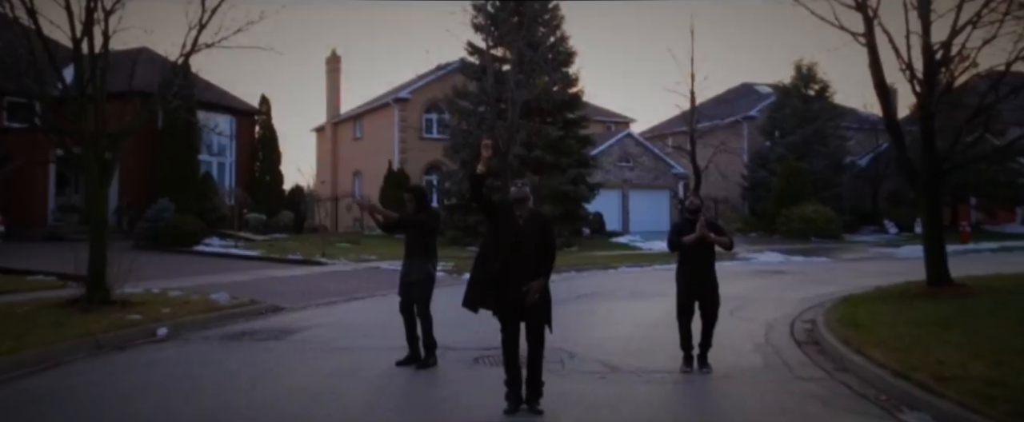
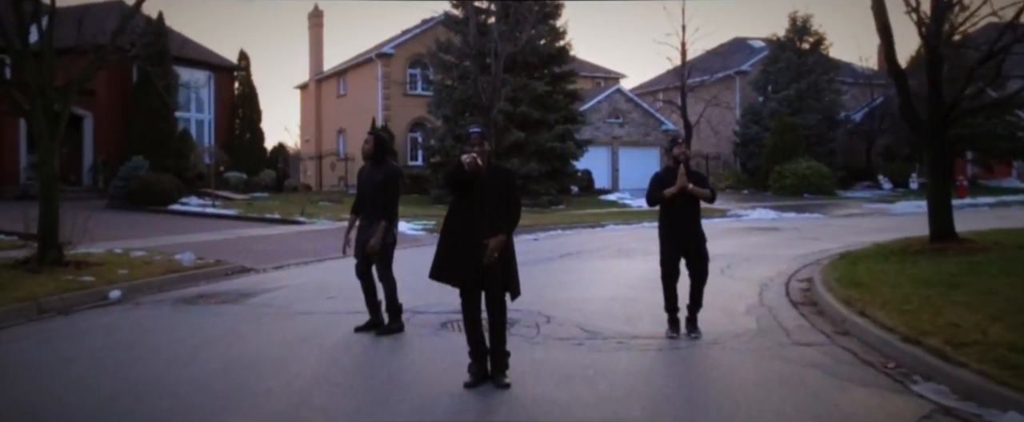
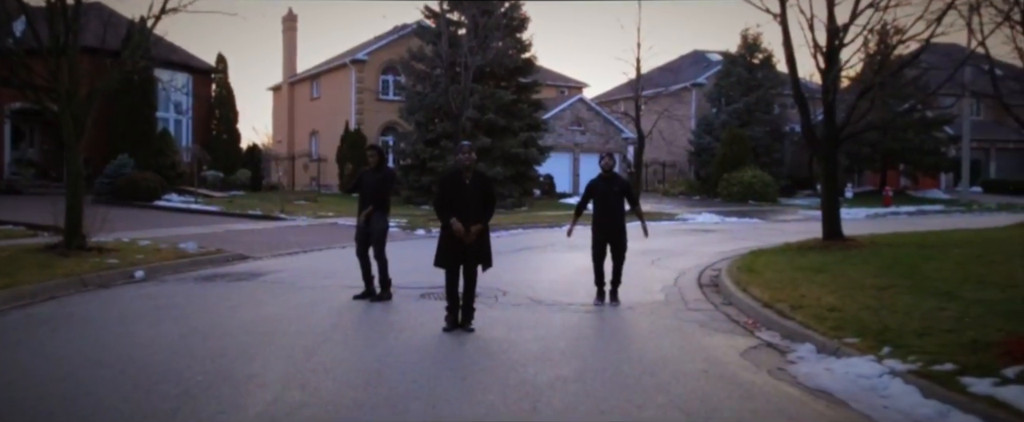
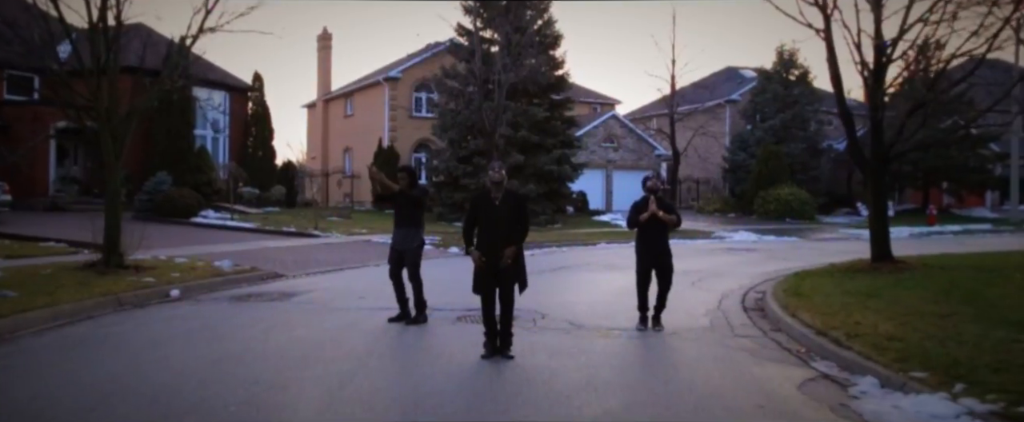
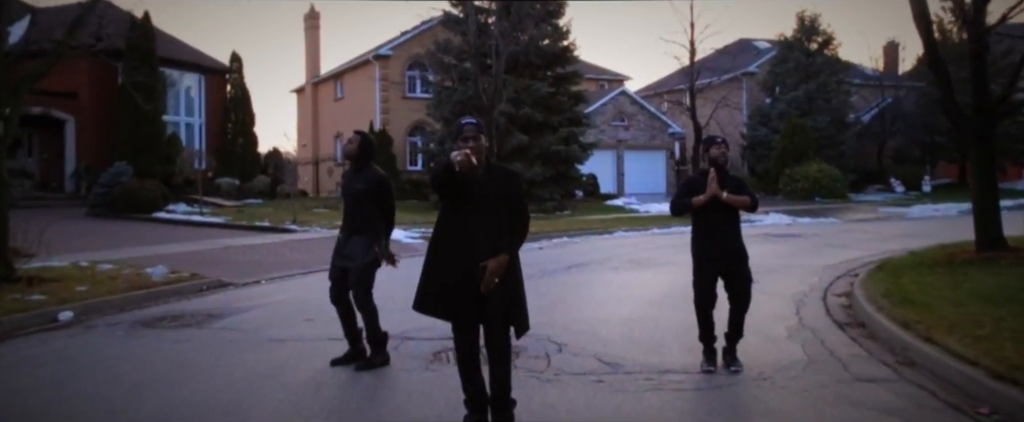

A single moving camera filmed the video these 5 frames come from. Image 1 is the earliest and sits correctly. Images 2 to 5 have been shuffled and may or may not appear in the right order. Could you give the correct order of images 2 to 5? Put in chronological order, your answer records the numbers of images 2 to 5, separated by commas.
4, 3, 2, 5
